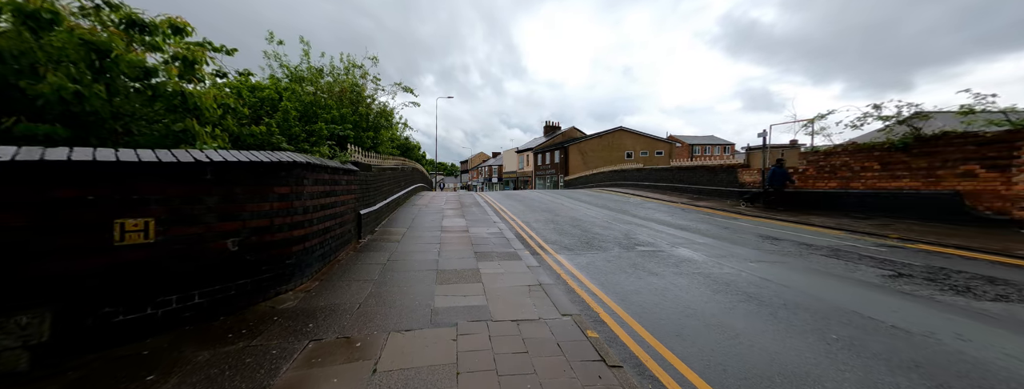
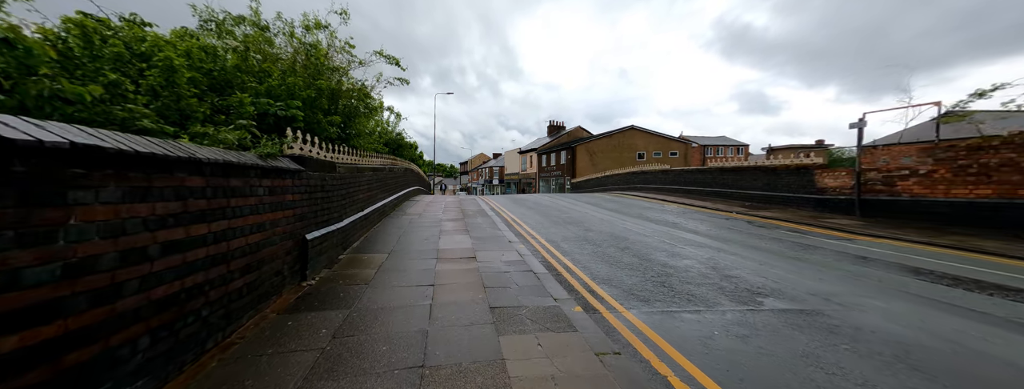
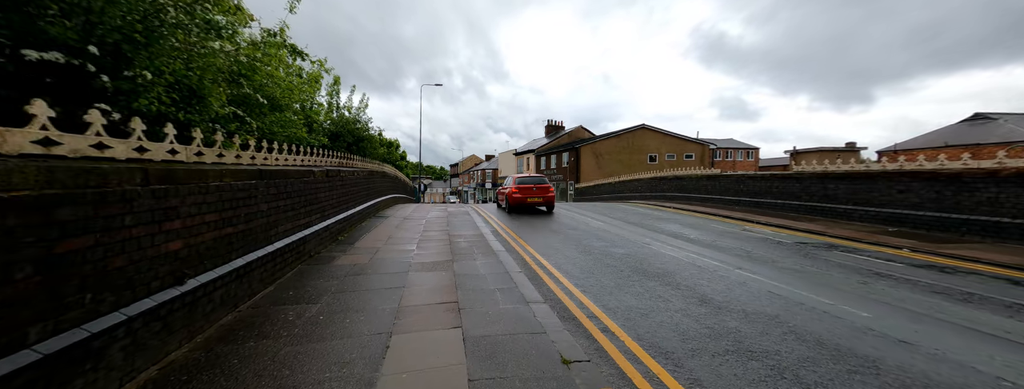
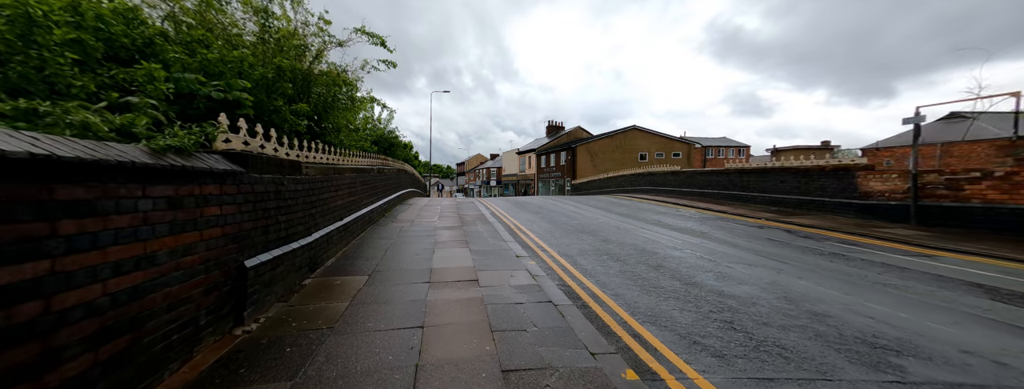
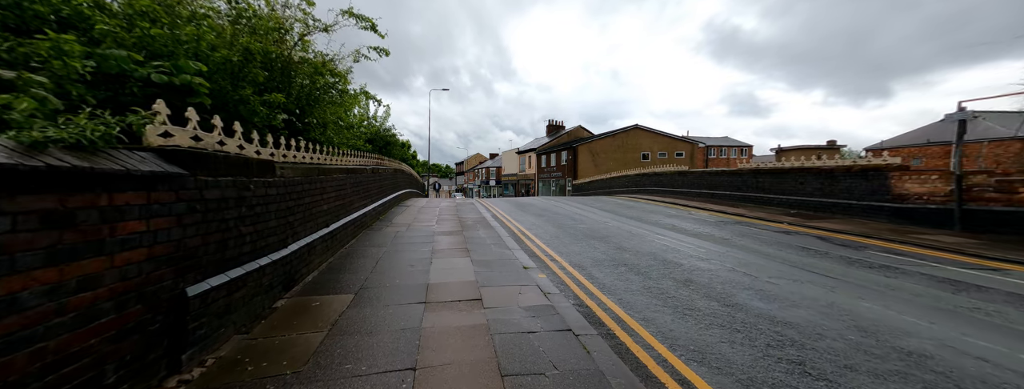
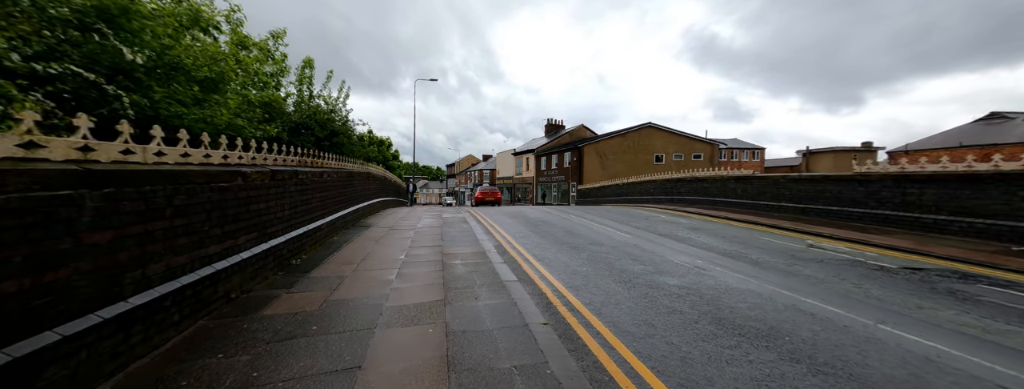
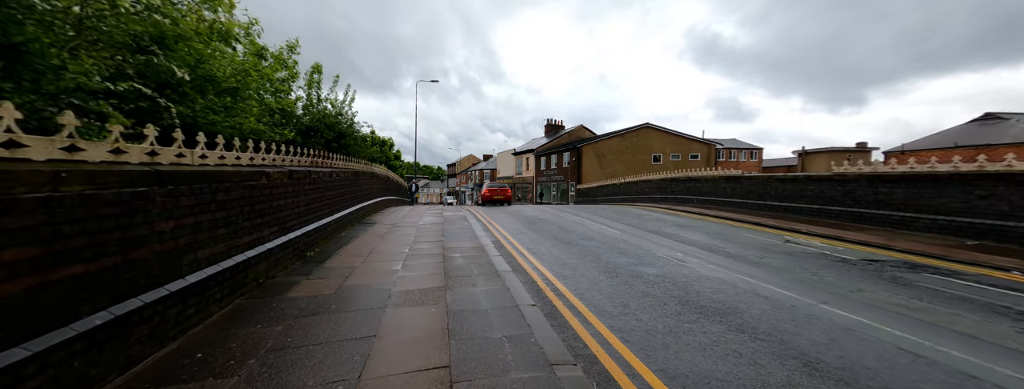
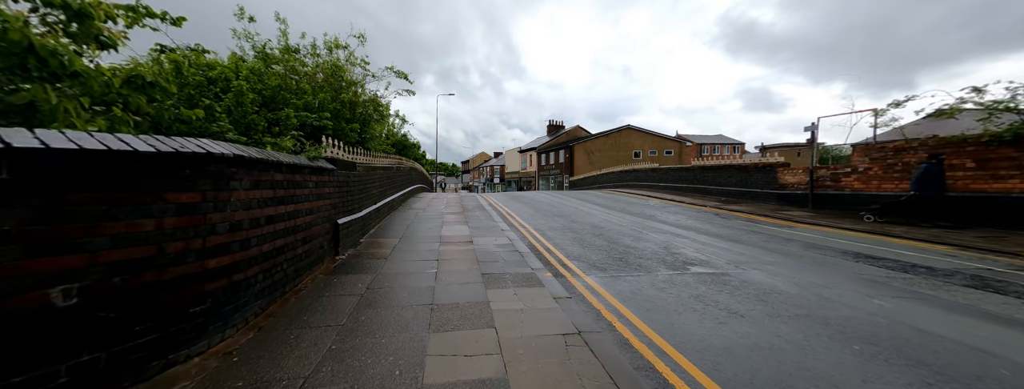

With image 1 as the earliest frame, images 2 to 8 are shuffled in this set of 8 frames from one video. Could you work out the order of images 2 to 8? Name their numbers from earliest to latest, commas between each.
8, 2, 4, 5, 3, 7, 6
